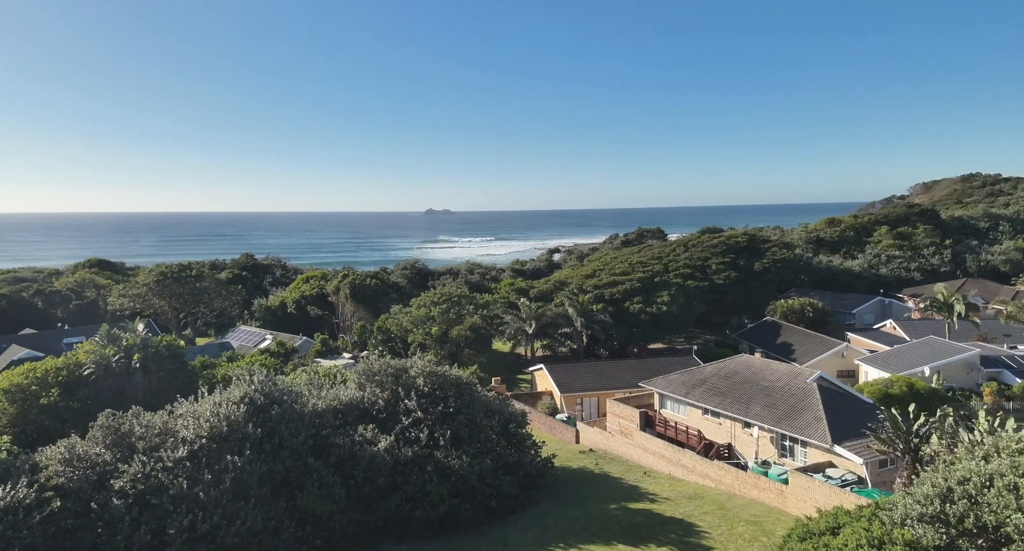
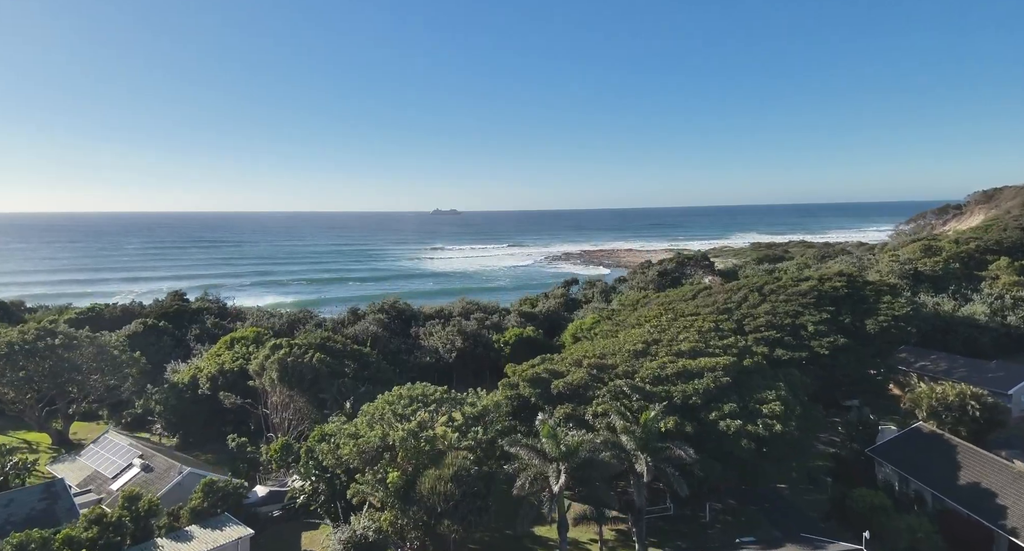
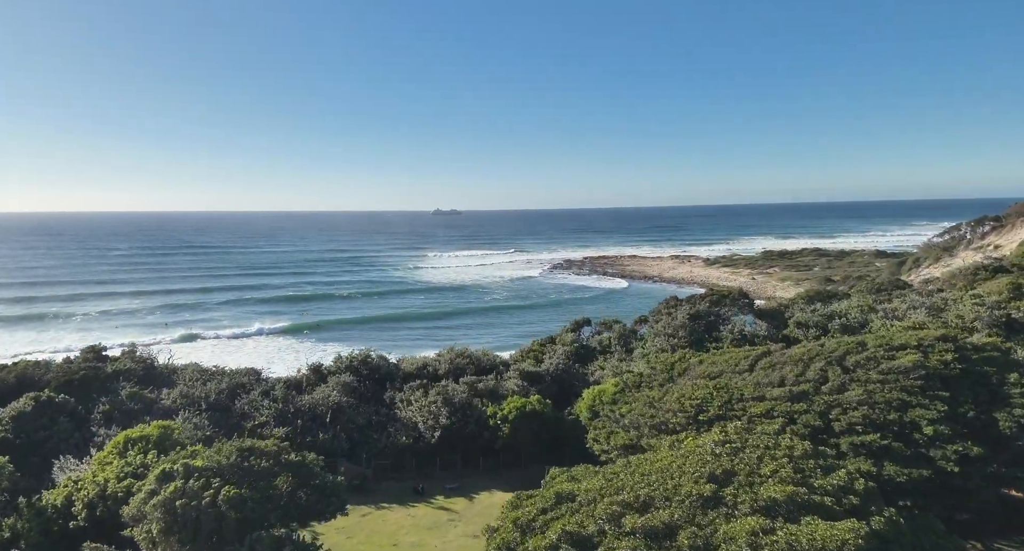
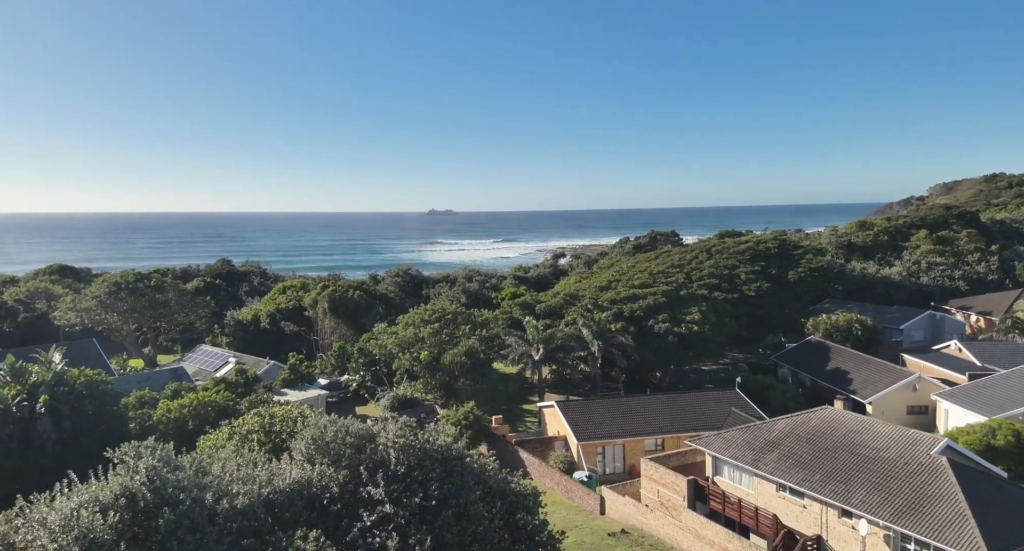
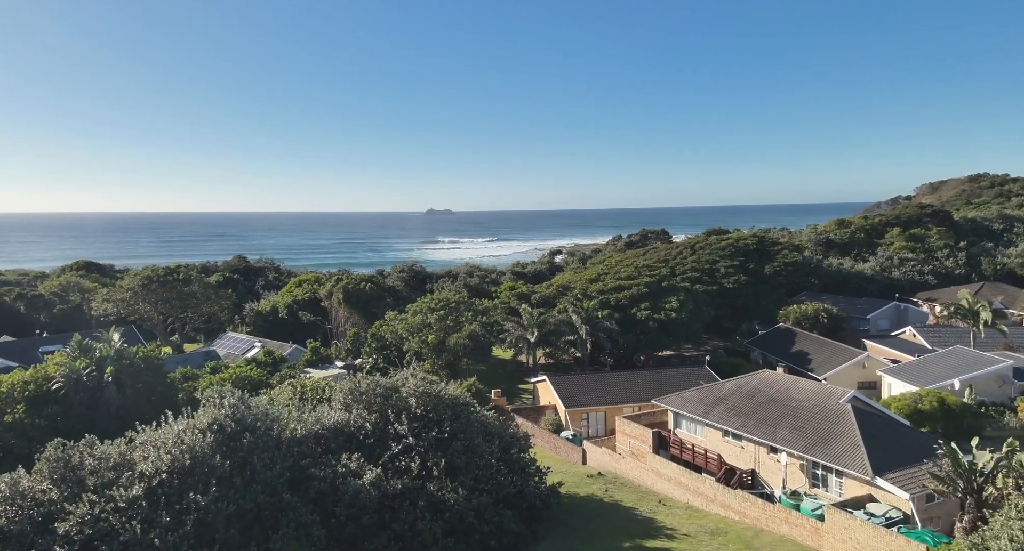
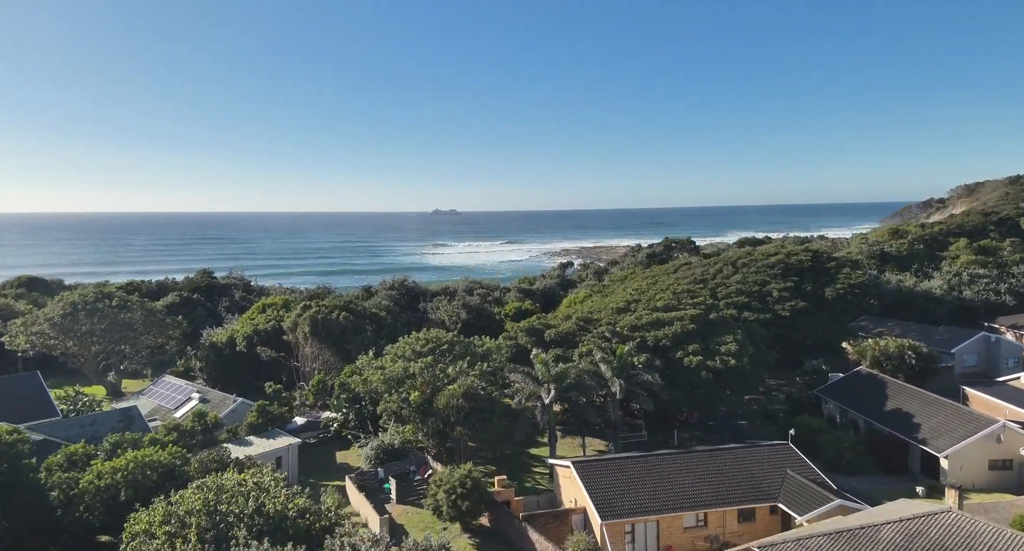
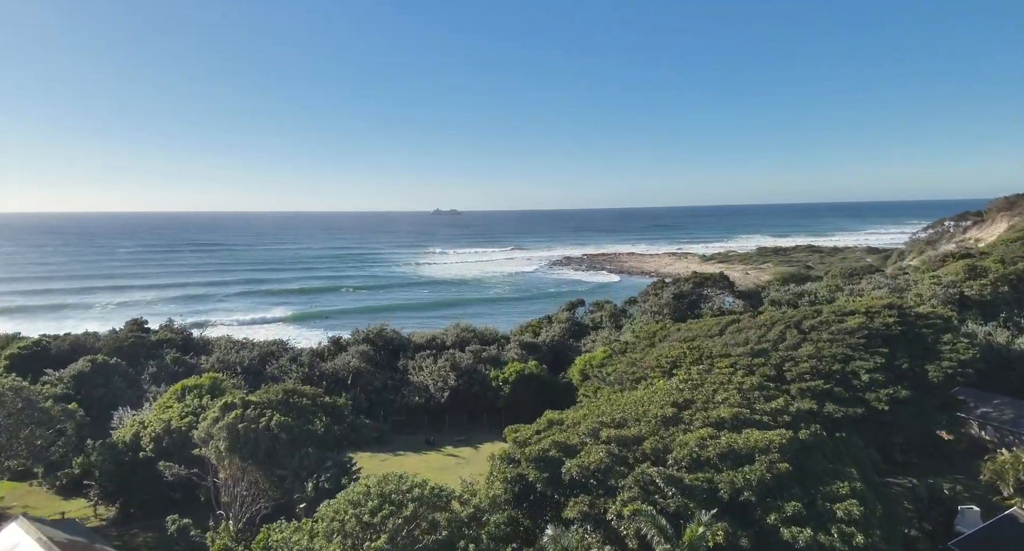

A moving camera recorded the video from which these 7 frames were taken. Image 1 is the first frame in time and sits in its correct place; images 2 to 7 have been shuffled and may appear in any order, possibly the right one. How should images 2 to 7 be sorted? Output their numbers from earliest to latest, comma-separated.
5, 4, 6, 2, 7, 3
